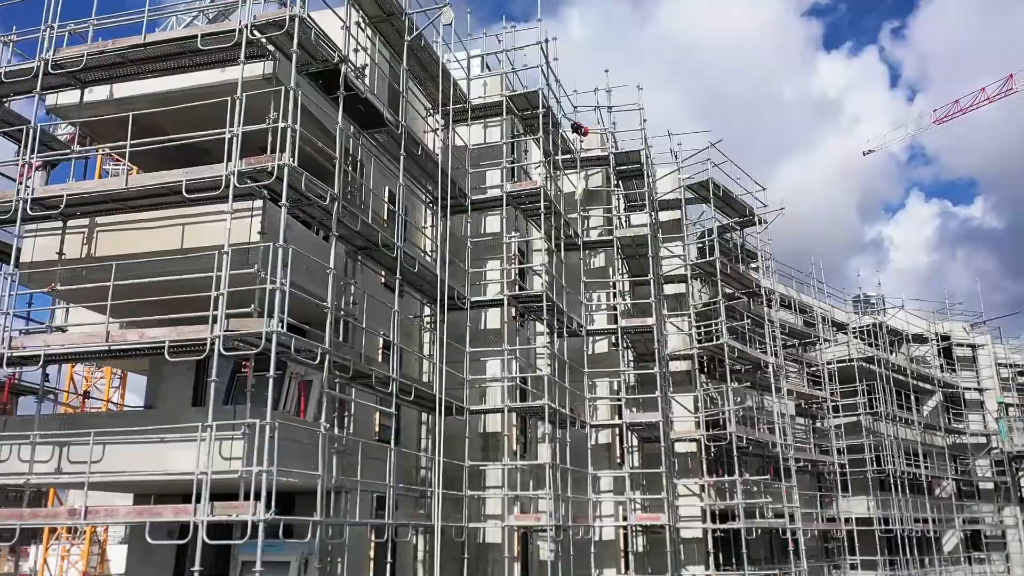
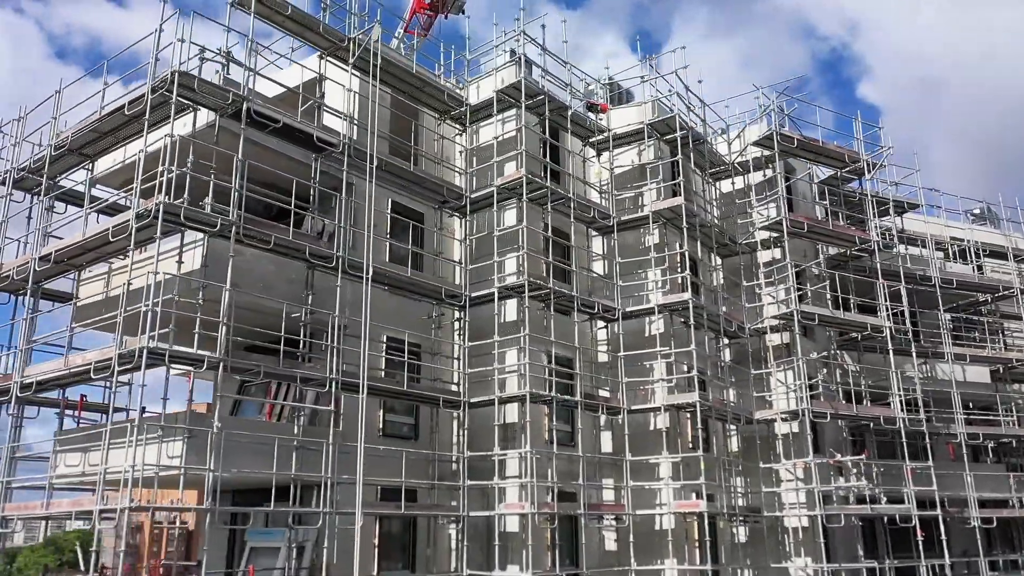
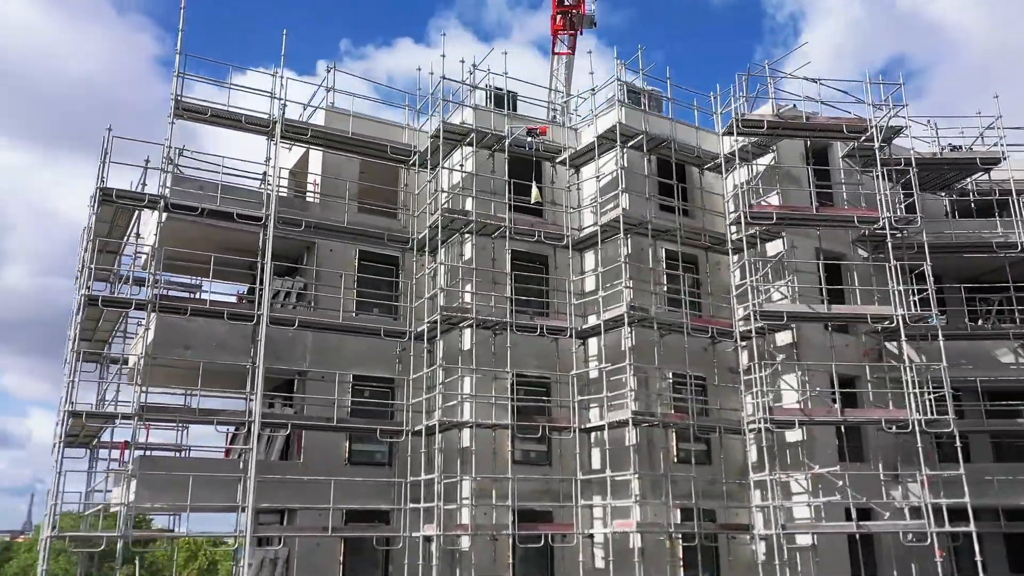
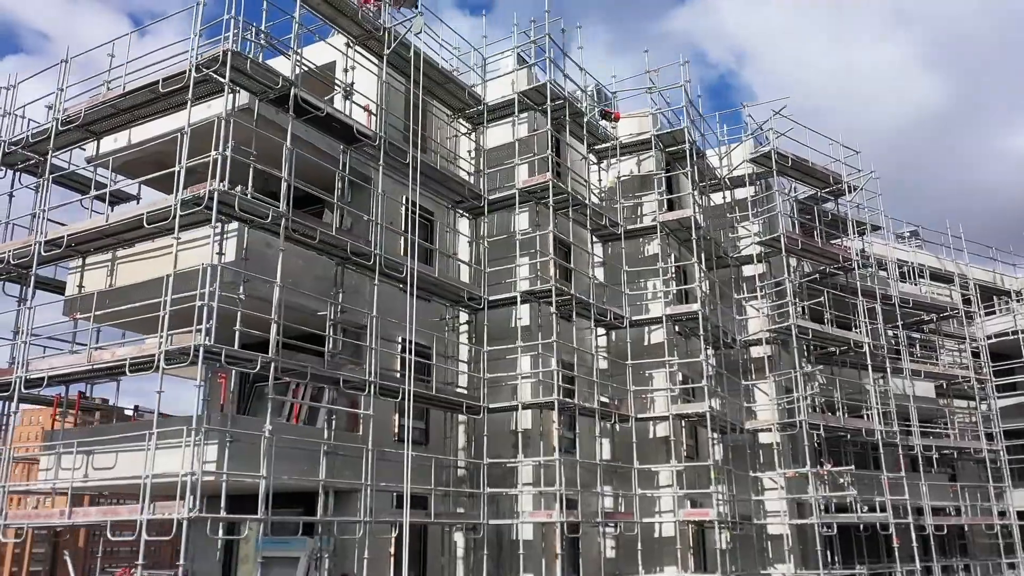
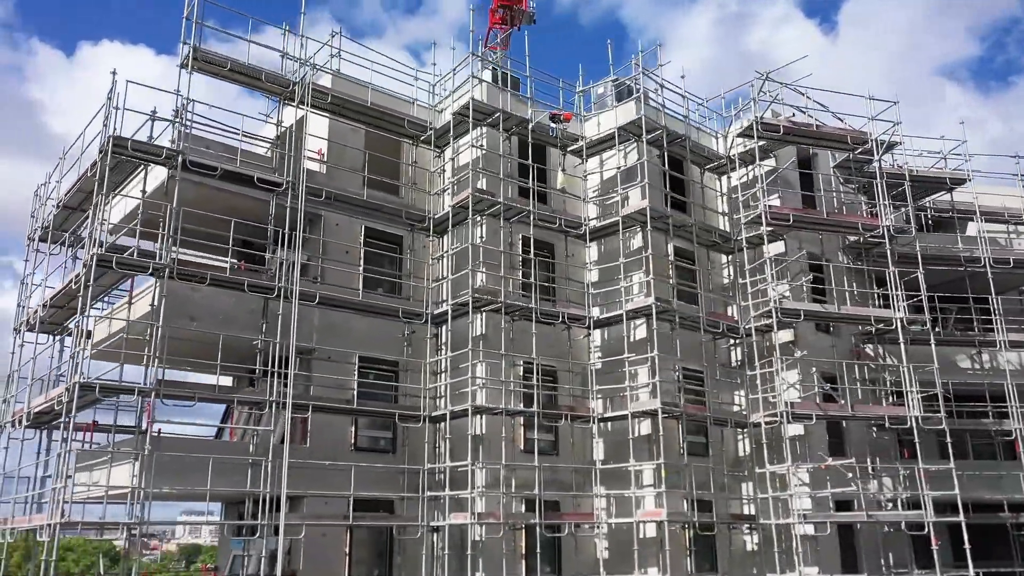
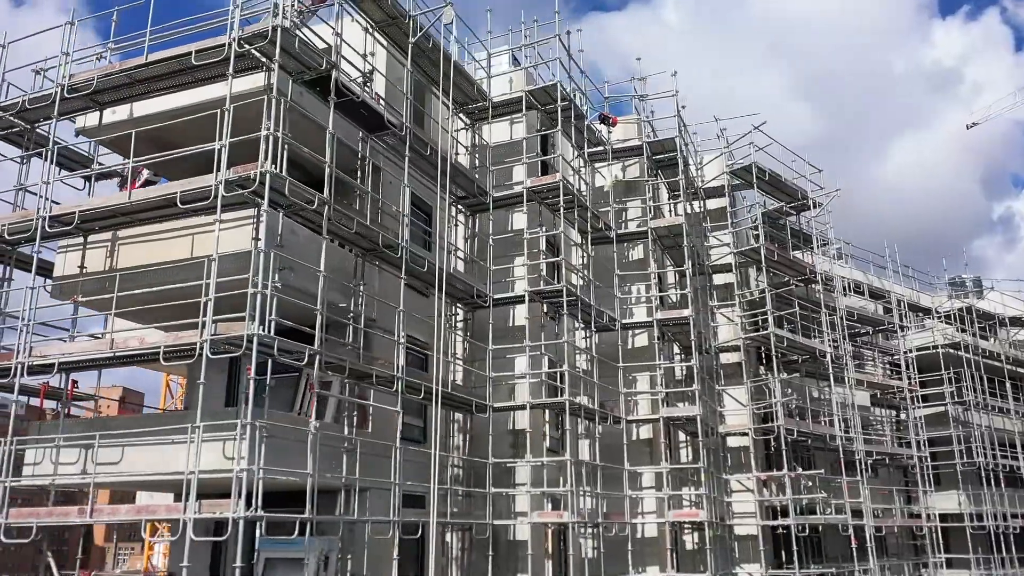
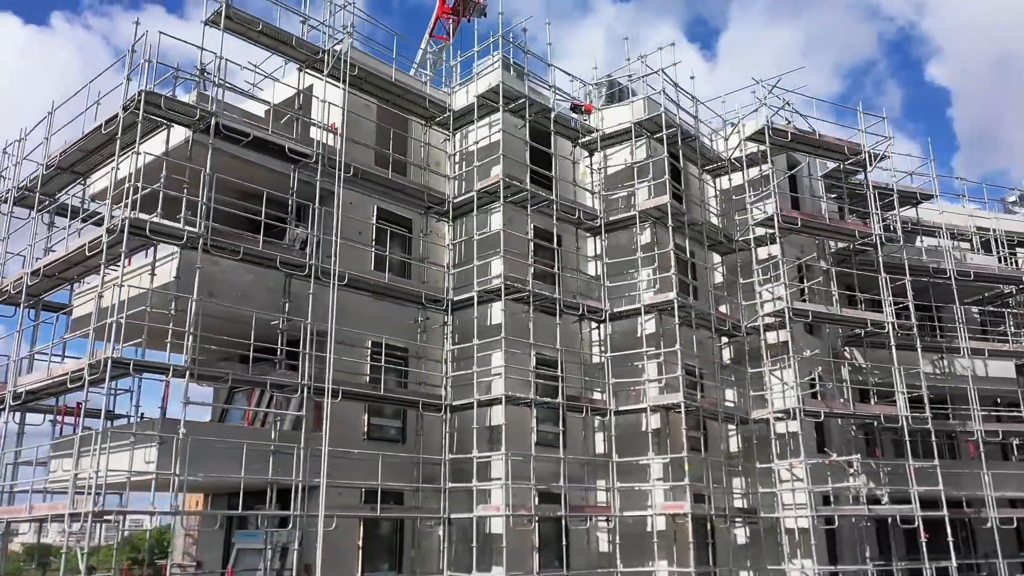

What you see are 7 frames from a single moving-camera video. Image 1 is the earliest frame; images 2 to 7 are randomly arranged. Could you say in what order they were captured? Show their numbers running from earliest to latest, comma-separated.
6, 4, 2, 7, 5, 3
